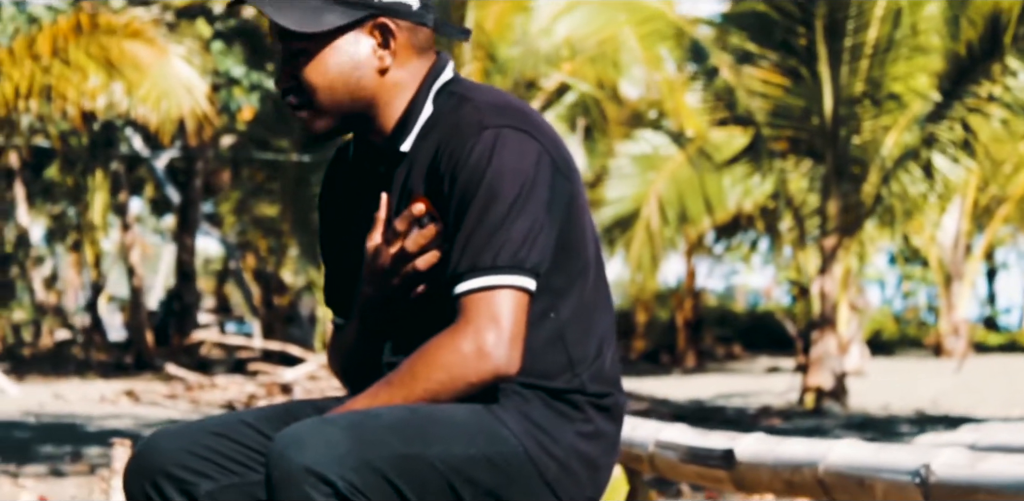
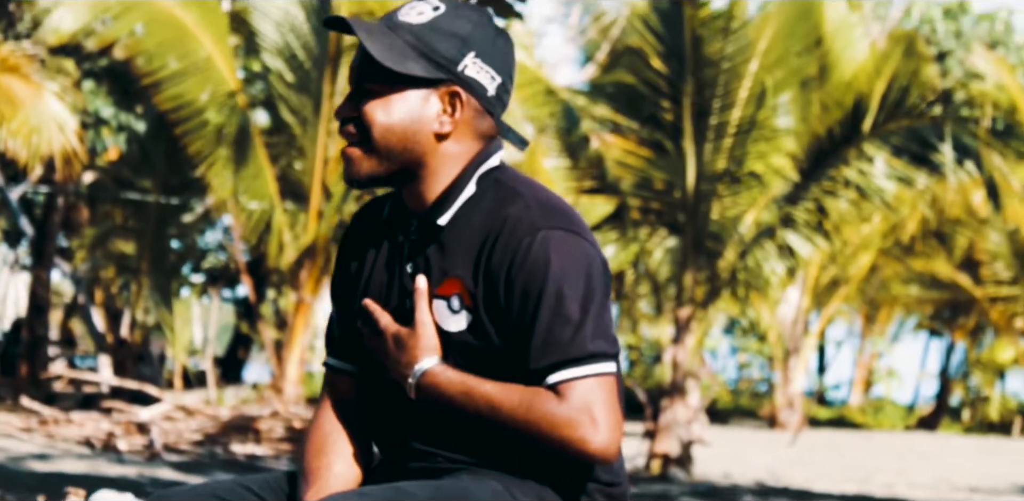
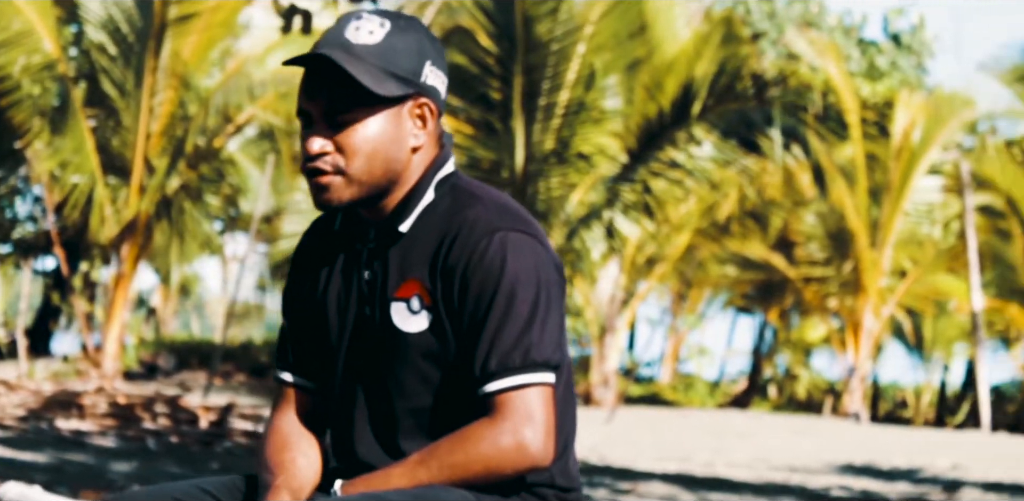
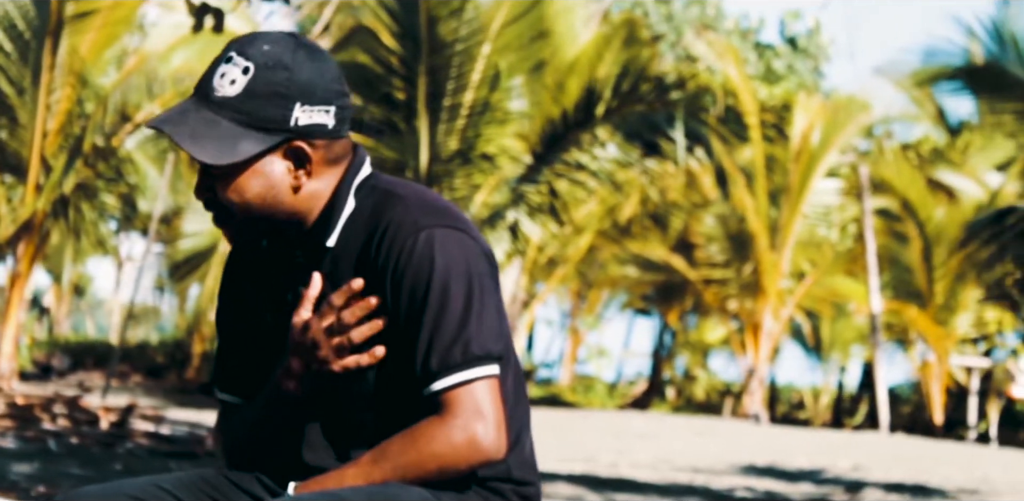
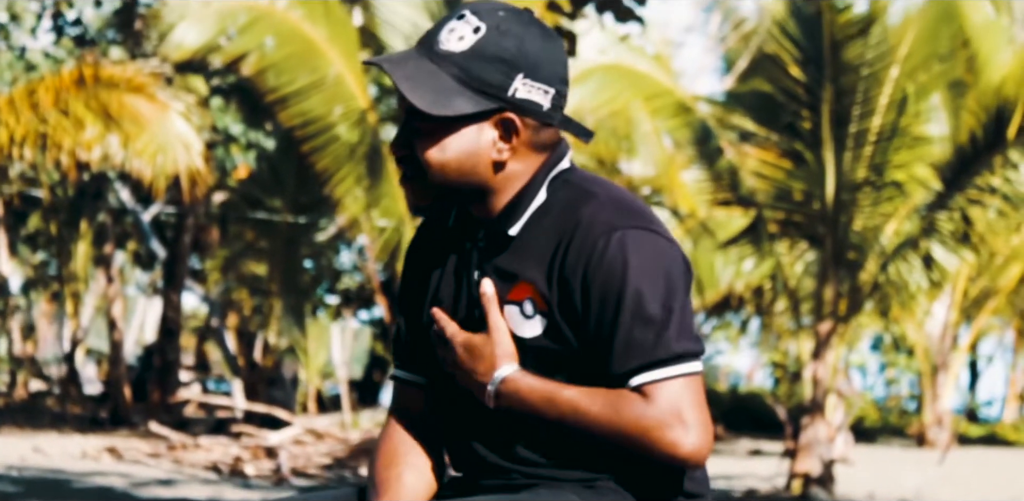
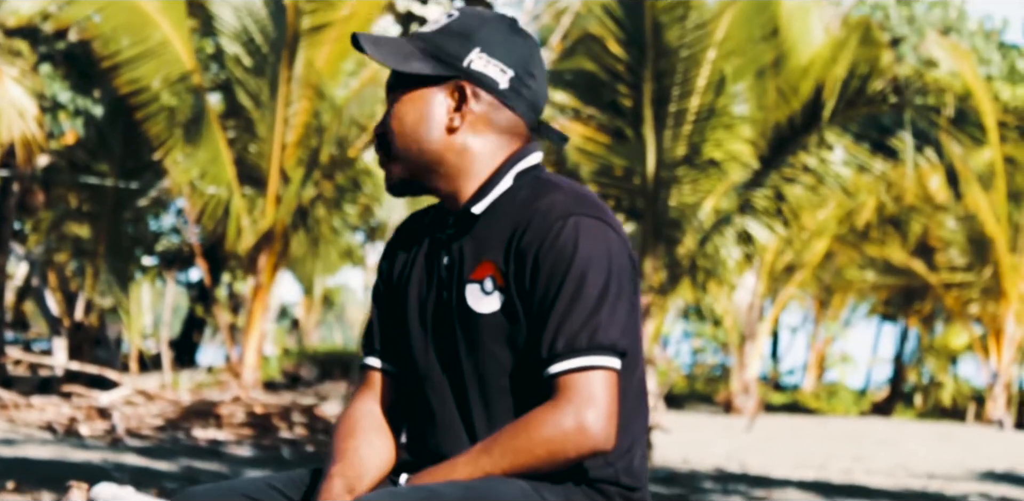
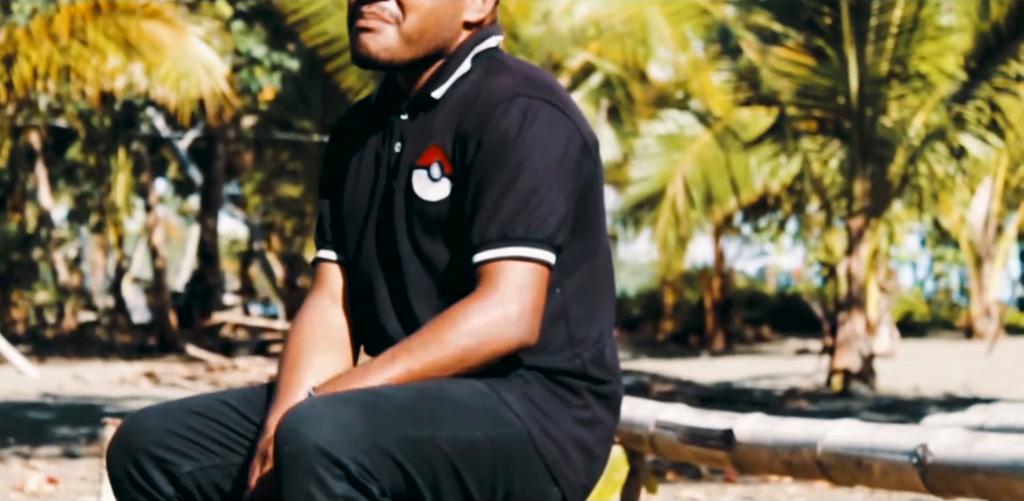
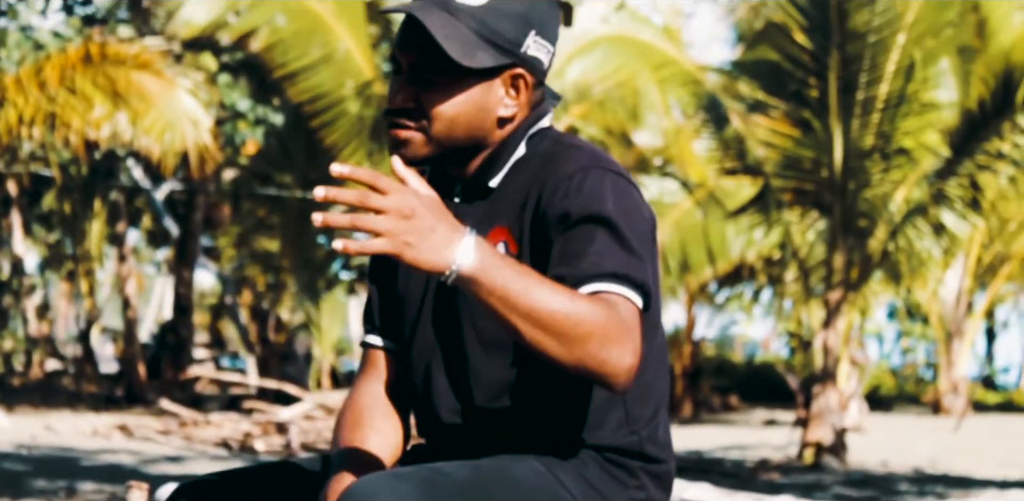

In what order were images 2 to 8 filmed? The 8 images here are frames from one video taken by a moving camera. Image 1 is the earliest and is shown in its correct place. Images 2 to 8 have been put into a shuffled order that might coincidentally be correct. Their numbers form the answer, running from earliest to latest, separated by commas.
7, 8, 5, 2, 6, 3, 4
